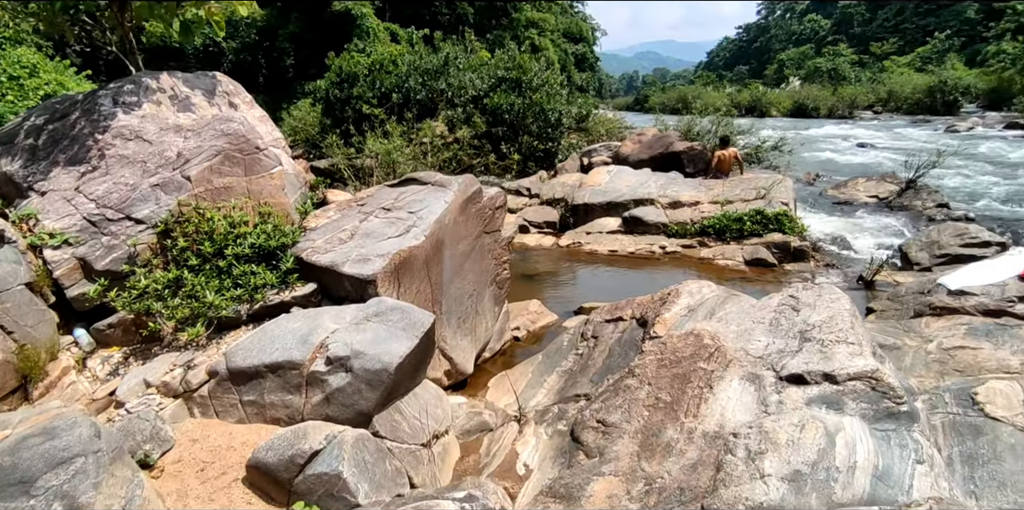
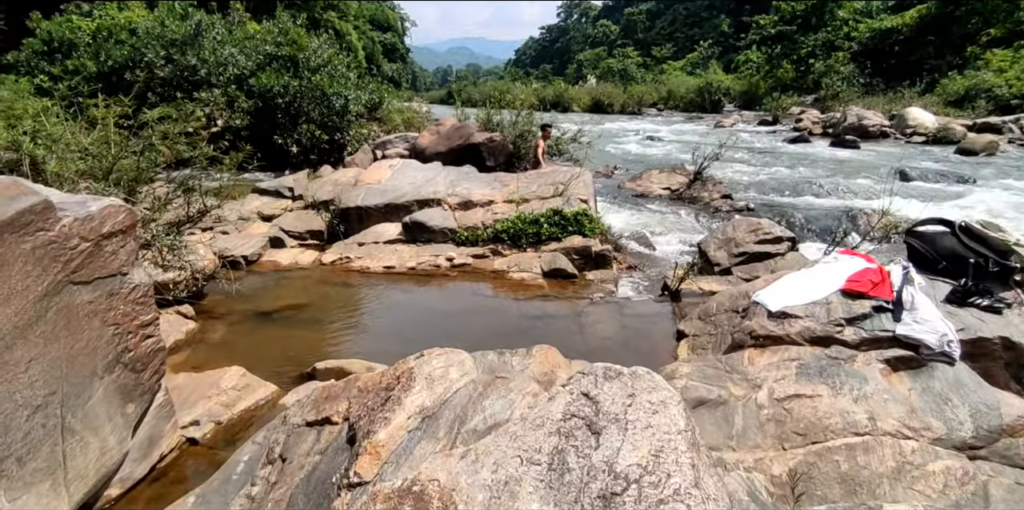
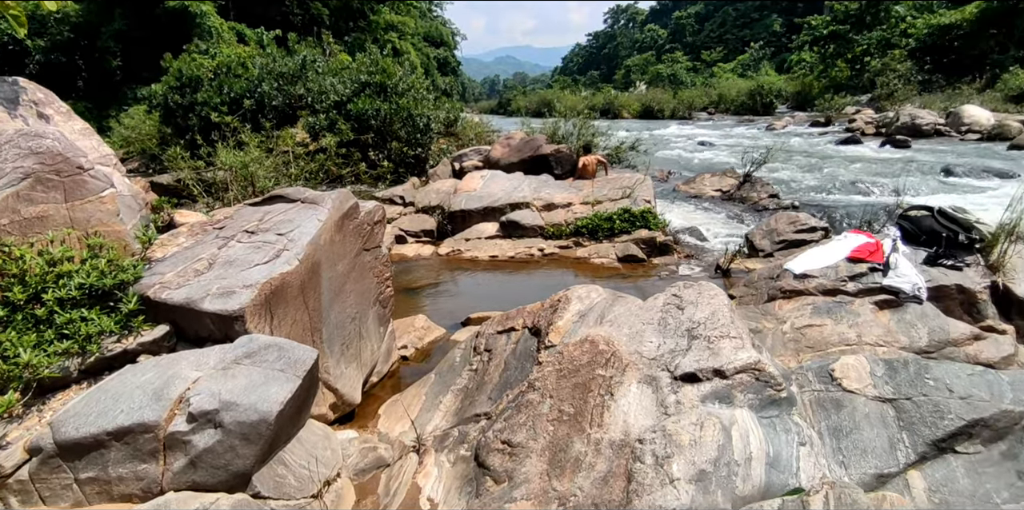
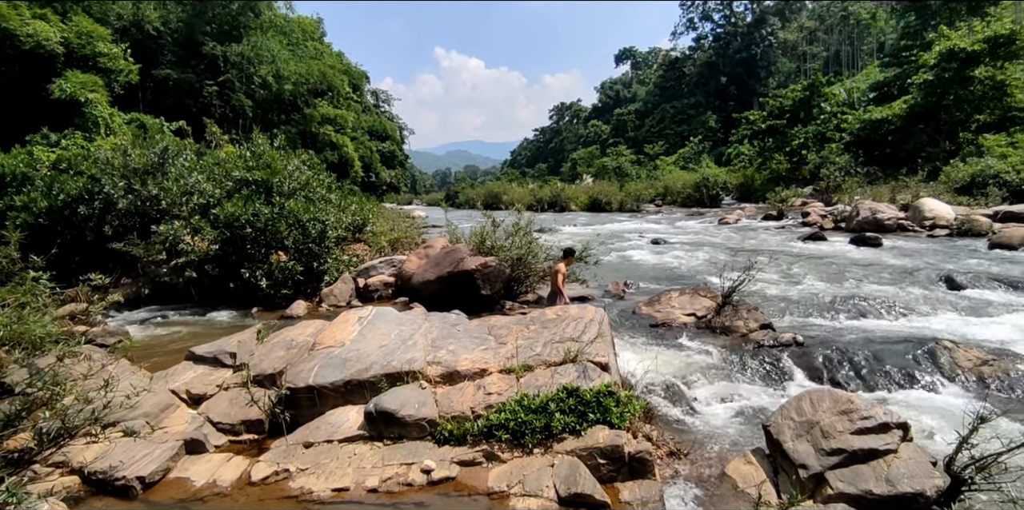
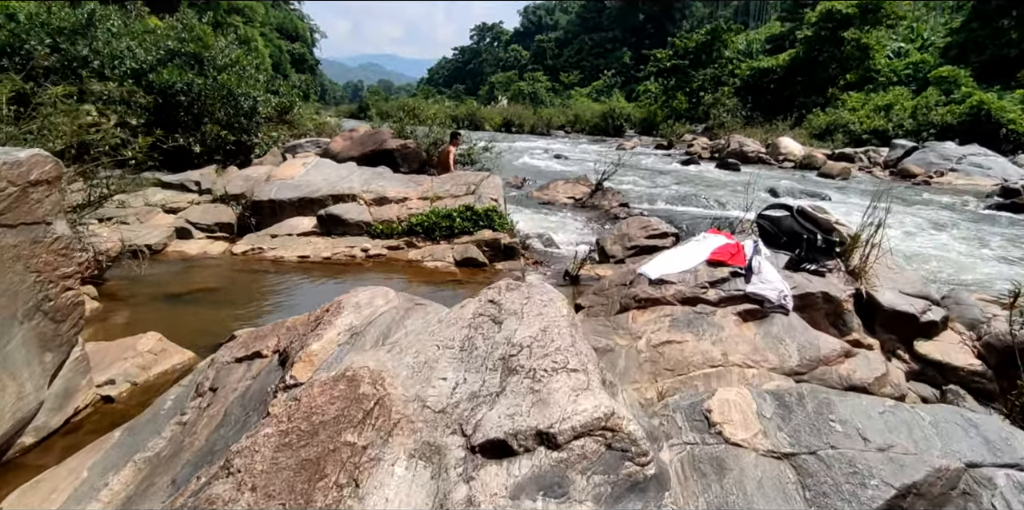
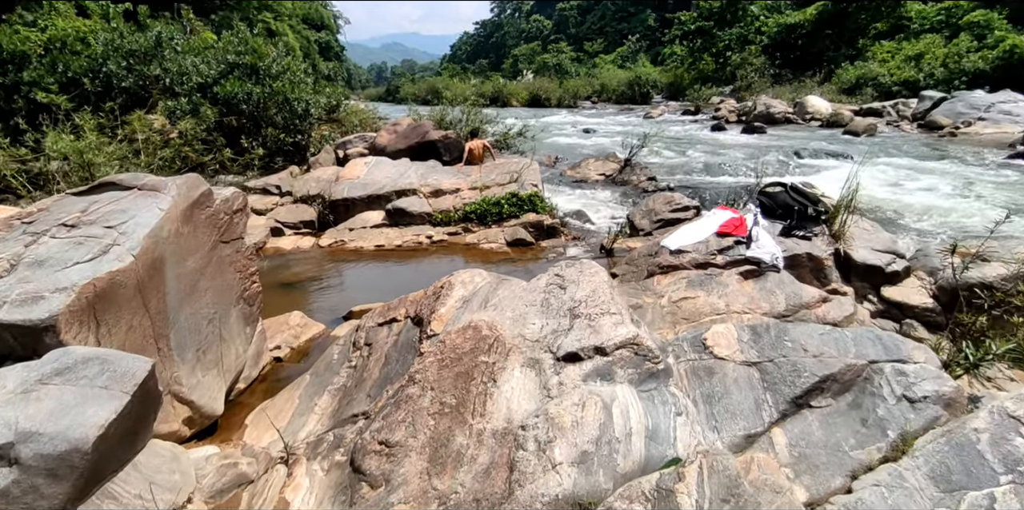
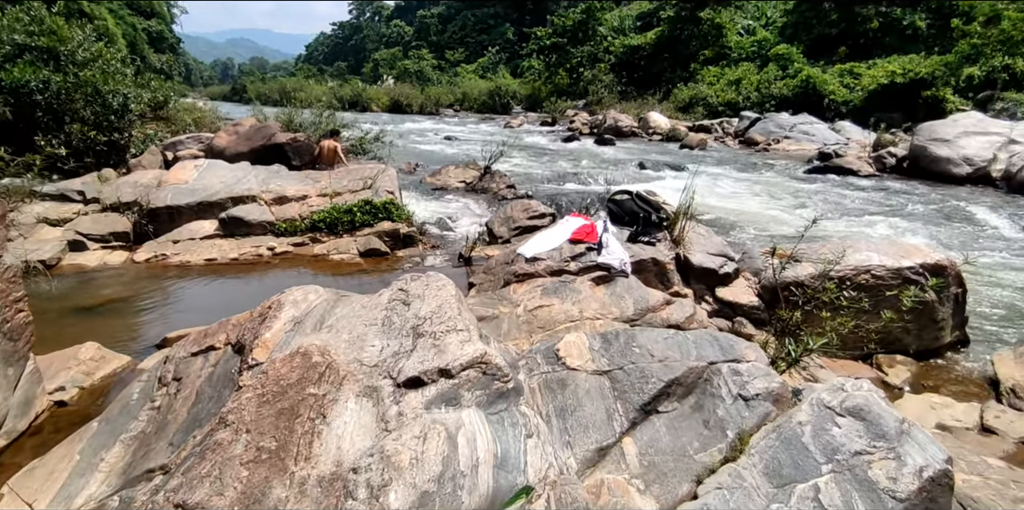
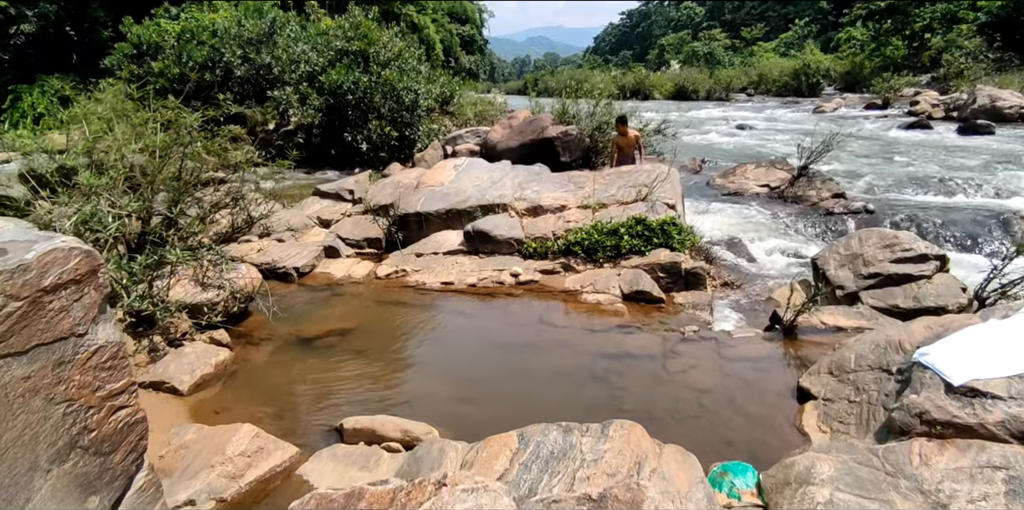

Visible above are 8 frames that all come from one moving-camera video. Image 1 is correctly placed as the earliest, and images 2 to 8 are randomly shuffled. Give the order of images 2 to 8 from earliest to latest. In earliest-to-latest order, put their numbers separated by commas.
3, 6, 7, 5, 2, 8, 4
